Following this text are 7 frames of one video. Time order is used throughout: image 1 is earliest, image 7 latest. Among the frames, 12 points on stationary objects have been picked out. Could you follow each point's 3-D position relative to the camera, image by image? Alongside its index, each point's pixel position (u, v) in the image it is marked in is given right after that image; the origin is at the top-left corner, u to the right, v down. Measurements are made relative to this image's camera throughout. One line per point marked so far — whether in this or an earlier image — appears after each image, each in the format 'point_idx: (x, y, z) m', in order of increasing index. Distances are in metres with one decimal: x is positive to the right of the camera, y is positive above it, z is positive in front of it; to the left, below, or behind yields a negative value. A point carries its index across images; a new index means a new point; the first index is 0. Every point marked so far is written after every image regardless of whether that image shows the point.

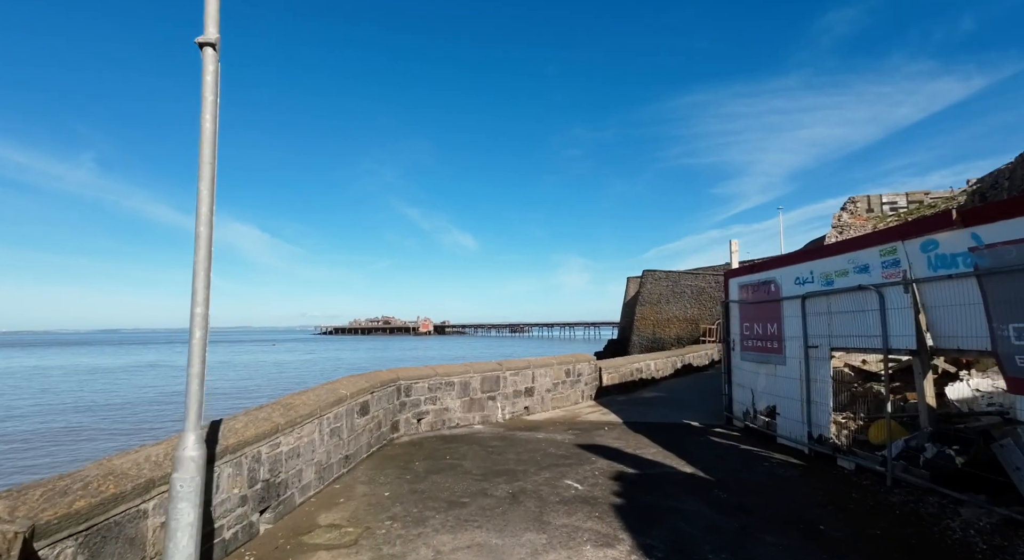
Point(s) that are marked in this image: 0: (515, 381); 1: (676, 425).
0: (0.0, -1.7, +8.7) m
1: (+2.5, -2.2, +7.9) m
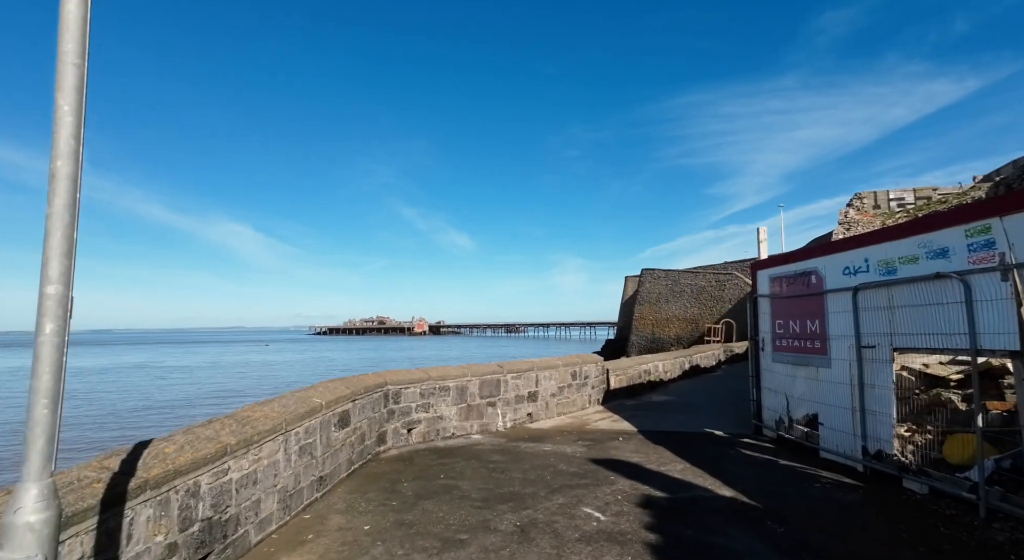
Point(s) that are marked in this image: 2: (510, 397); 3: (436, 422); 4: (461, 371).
0: (+0.1, -1.6, +7.9) m
1: (+2.5, -2.1, +7.1) m
2: (0.0, -1.7, +7.8) m
3: (-1.0, -1.9, +6.8) m
4: (-0.7, -1.3, +7.2) m
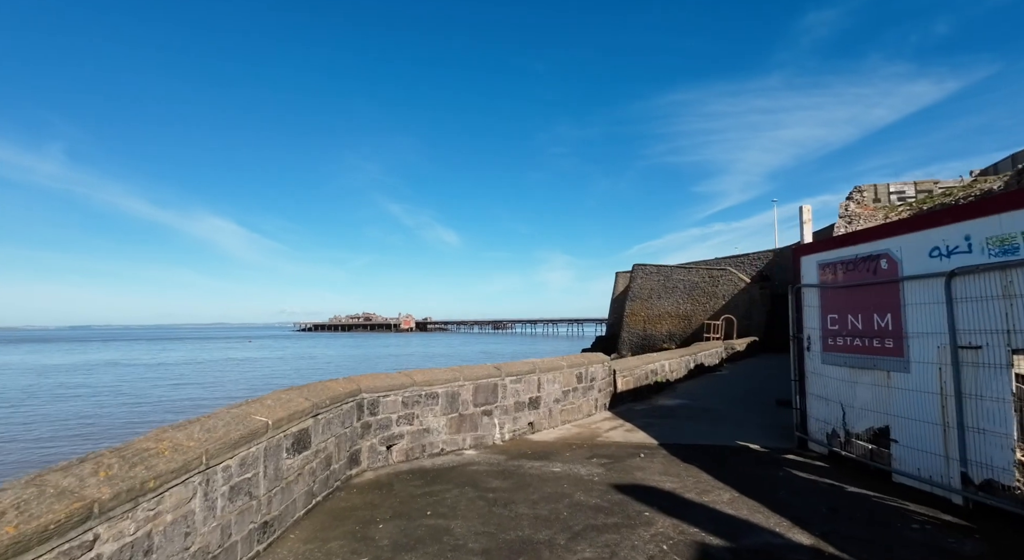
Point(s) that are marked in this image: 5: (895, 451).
0: (+0.1, -1.4, +6.7) m
1: (+2.5, -2.0, +6.1) m
2: (0.0, -1.6, +6.6) m
3: (-1.0, -1.7, +5.7) m
4: (-0.7, -1.1, +6.1) m
5: (+3.4, -1.5, +4.6) m
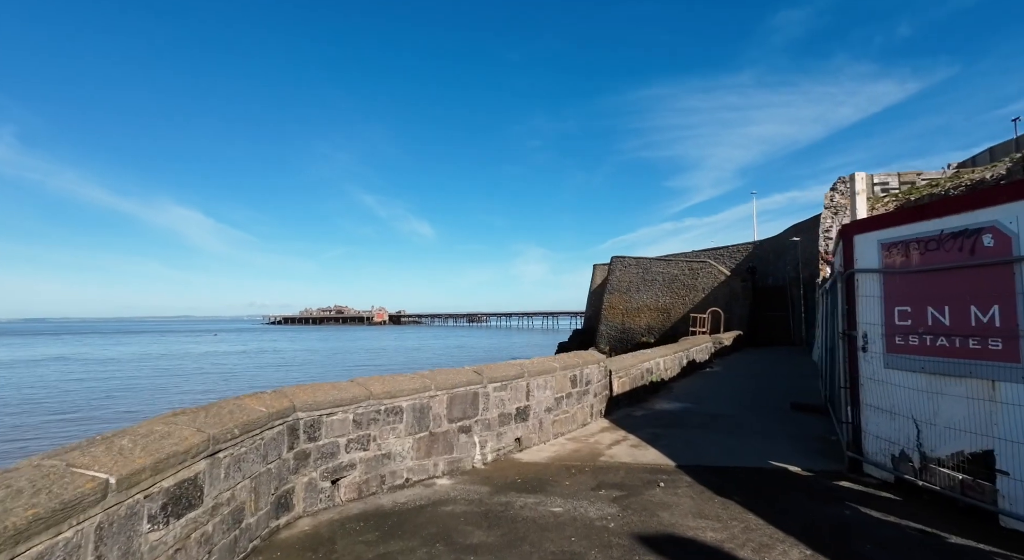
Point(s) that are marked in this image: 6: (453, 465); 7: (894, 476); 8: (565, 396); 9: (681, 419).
0: (-0.1, -1.3, +5.5) m
1: (+2.4, -1.8, +4.9) m
2: (-0.2, -1.4, +5.4) m
3: (-1.1, -1.5, +4.4) m
4: (-0.8, -0.9, +4.8) m
5: (+3.3, -1.4, +3.5) m
6: (-0.6, -1.7, +4.9) m
7: (+3.2, -1.6, +4.4) m
8: (+0.7, -1.5, +6.6) m
9: (+2.4, -2.0, +7.5) m
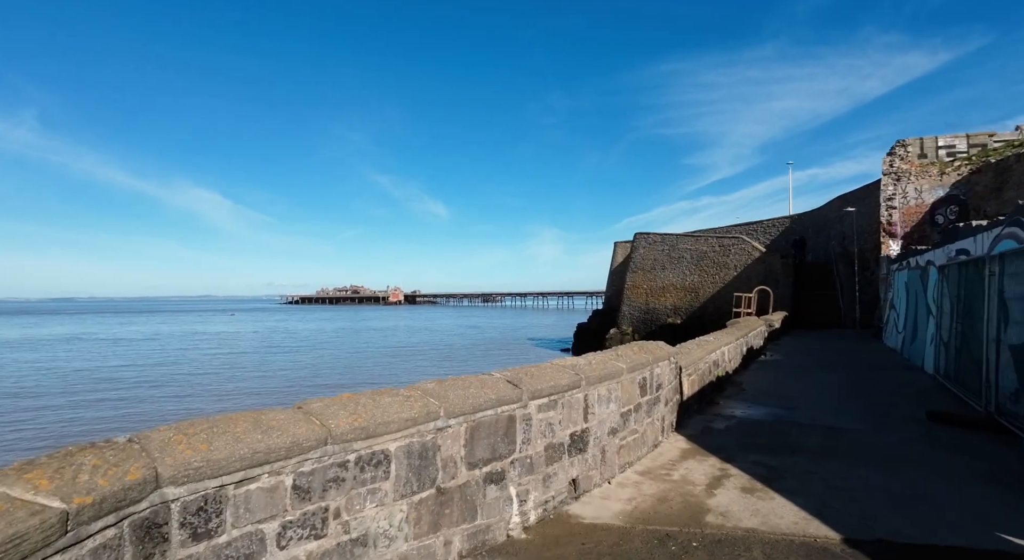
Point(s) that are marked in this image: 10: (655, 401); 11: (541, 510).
0: (+0.2, -1.0, +3.5) m
1: (+2.7, -1.5, +2.9) m
2: (+0.2, -1.1, +3.4) m
3: (-0.8, -1.3, +2.4) m
4: (-0.5, -0.7, +2.8) m
5: (+3.6, -1.2, +1.5) m
6: (-0.2, -1.5, +2.9) m
7: (+3.5, -1.4, +2.3) m
8: (+1.1, -1.1, +4.6) m
9: (+2.9, -1.6, +5.5) m
10: (+1.4, -1.2, +5.0) m
11: (+0.2, -1.5, +3.4) m
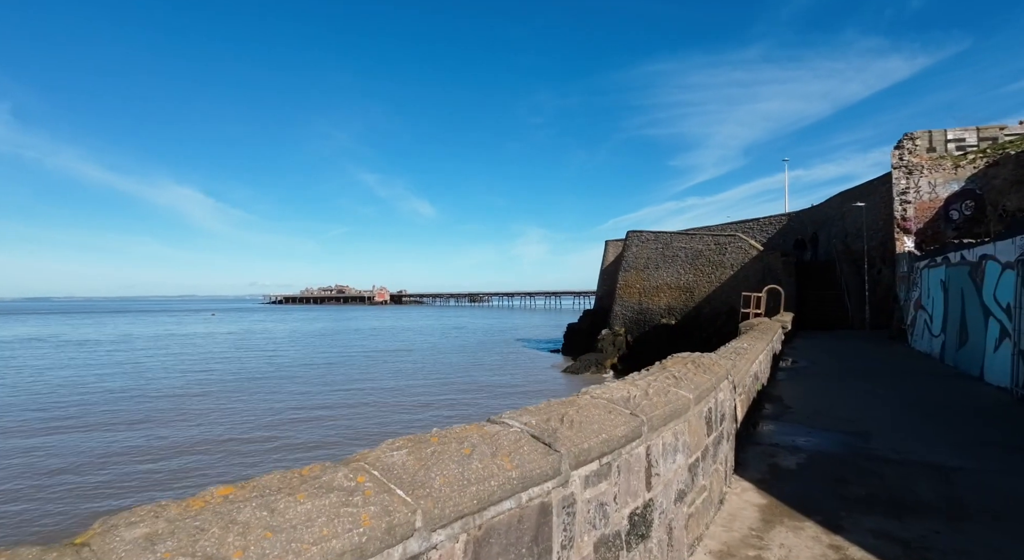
0: (+0.4, -0.9, +2.1) m
1: (+2.9, -1.5, +1.5) m
2: (+0.3, -1.1, +2.0) m
3: (-0.6, -1.2, +1.0) m
4: (-0.4, -0.6, +1.3) m
5: (+3.8, -1.1, +0.1) m
6: (-0.1, -1.4, +1.5) m
7: (+3.7, -1.3, +0.9) m
8: (+1.2, -1.1, +3.1) m
9: (+2.9, -1.6, +4.1) m
10: (+1.5, -1.1, +3.6) m
11: (+0.3, -1.4, +1.9) m
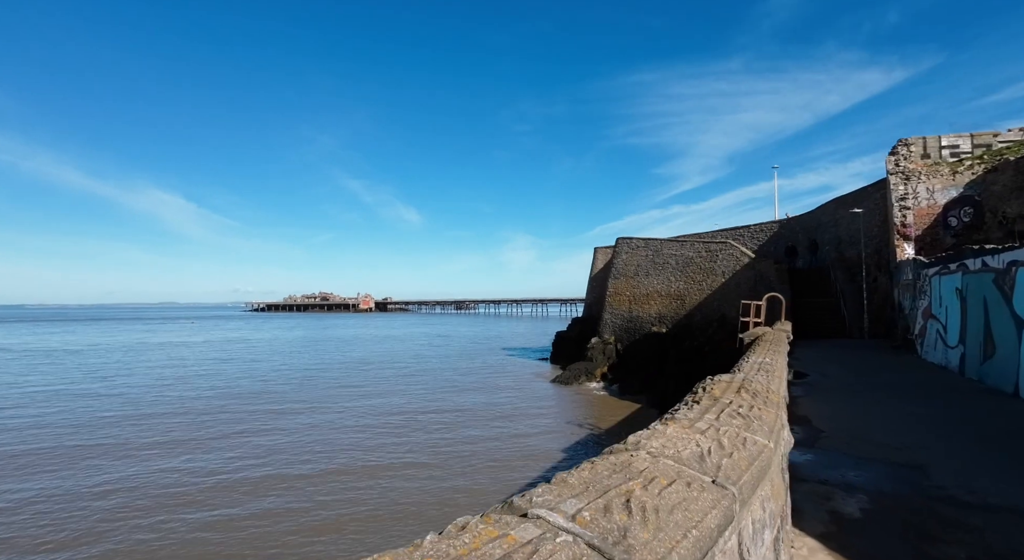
0: (+0.5, -0.9, +1.2) m
1: (+3.0, -1.5, +0.8) m
2: (+0.4, -1.1, +1.1) m
3: (-0.5, -1.2, +0.1) m
4: (-0.2, -0.6, +0.5) m
5: (+4.0, -1.1, -0.6) m
6: (0.0, -1.4, +0.7) m
7: (+3.8, -1.3, +0.2) m
8: (+1.2, -1.1, +2.4) m
9: (+3.0, -1.6, +3.4) m
10: (+1.5, -1.2, +2.9) m
11: (+0.4, -1.5, +1.1) m
